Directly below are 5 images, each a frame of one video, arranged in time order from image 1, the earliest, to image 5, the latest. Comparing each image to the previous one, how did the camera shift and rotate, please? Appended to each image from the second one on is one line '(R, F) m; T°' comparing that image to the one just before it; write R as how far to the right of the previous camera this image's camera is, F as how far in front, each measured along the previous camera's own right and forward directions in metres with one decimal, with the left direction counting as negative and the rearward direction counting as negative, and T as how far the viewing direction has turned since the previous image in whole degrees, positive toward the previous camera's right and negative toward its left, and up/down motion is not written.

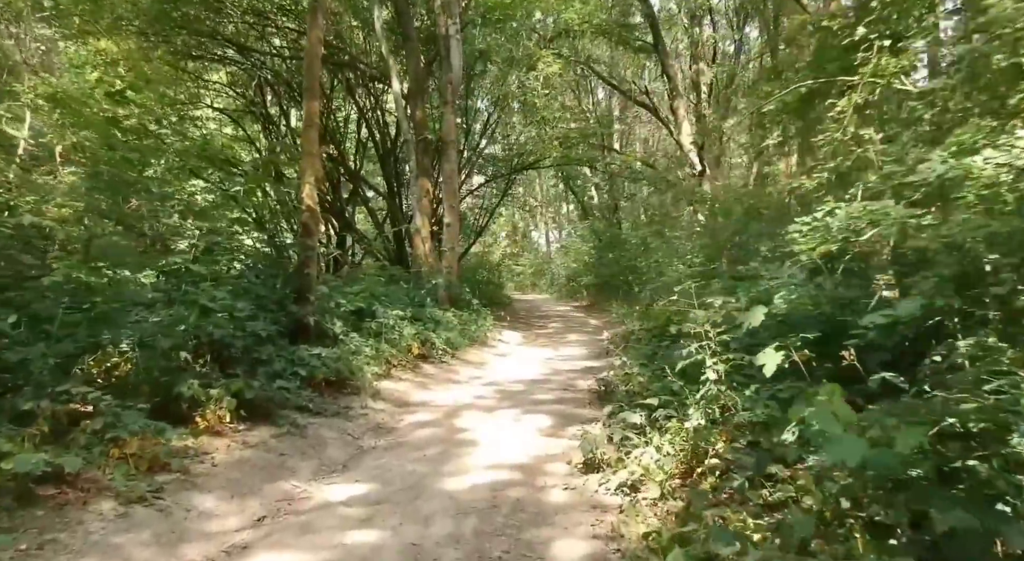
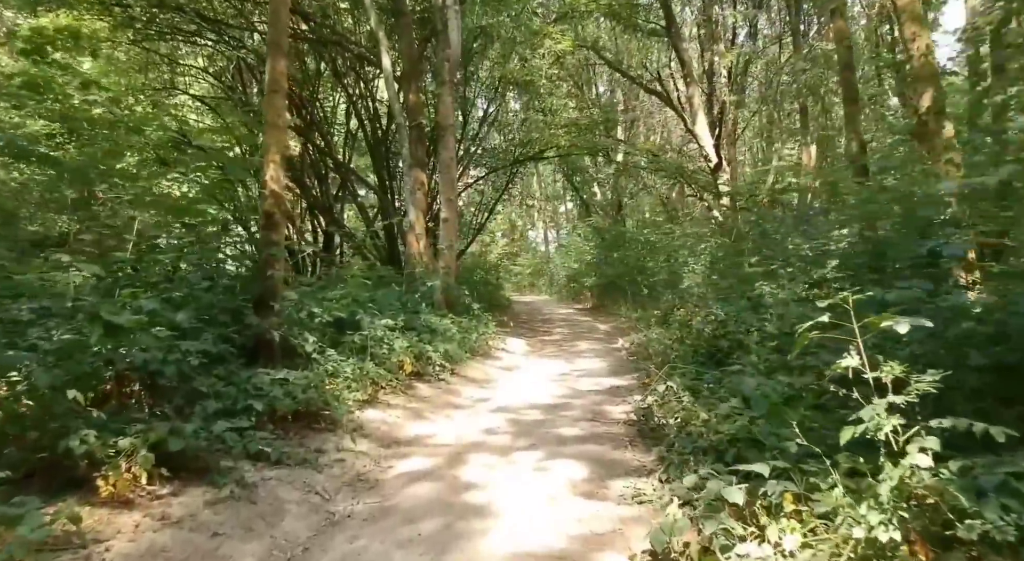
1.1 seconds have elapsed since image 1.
(-0.2, +1.4) m; 0°
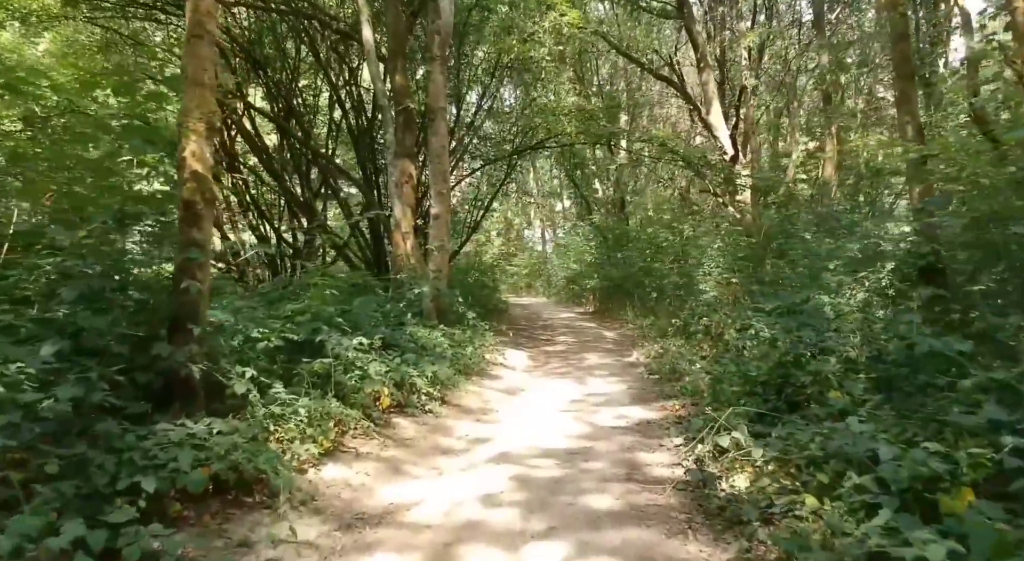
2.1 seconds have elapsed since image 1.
(-0.1, +1.4) m; 0°
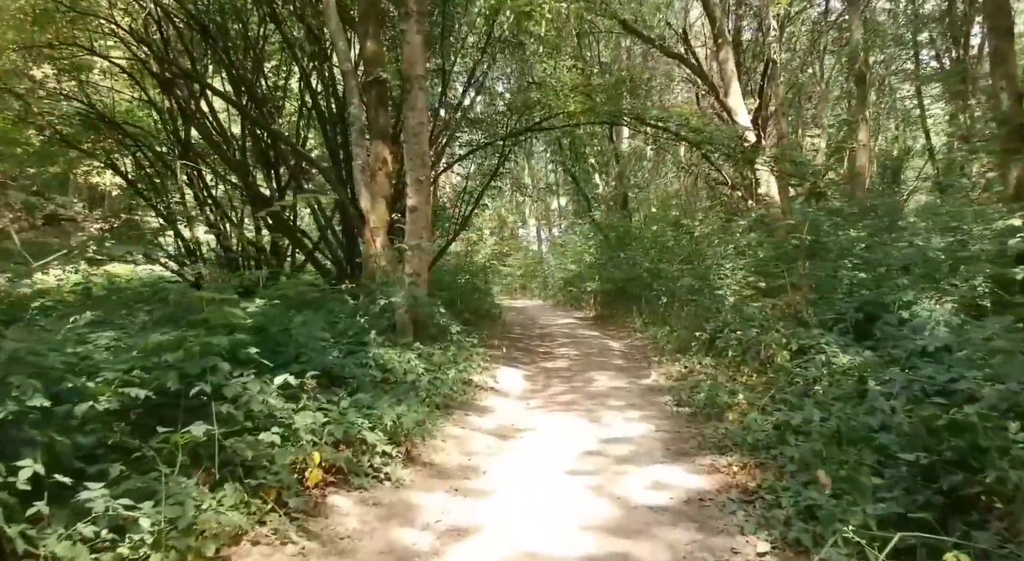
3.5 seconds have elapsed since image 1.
(0.0, +1.8) m; +1°
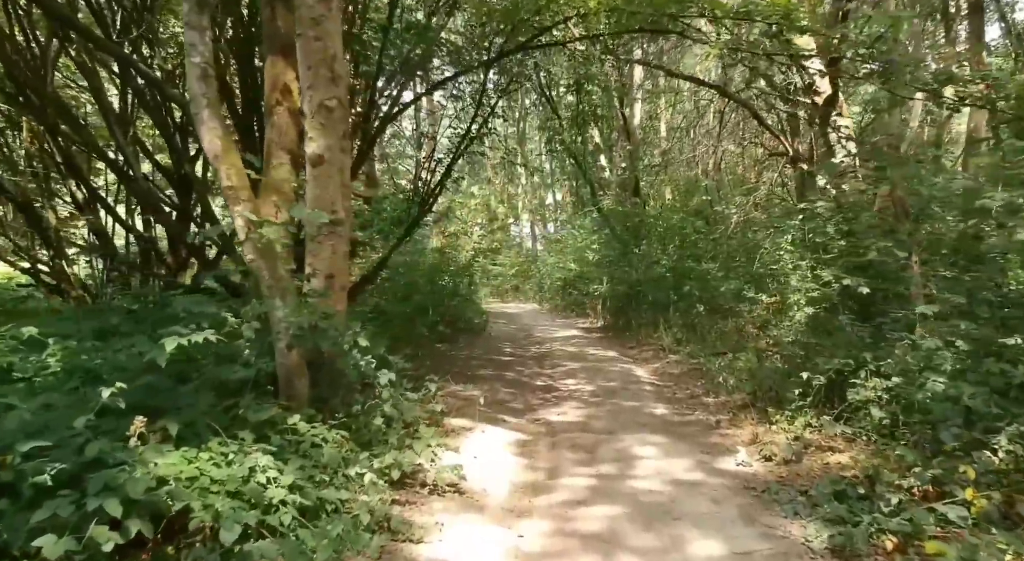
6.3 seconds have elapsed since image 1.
(+0.1, +3.9) m; +1°
